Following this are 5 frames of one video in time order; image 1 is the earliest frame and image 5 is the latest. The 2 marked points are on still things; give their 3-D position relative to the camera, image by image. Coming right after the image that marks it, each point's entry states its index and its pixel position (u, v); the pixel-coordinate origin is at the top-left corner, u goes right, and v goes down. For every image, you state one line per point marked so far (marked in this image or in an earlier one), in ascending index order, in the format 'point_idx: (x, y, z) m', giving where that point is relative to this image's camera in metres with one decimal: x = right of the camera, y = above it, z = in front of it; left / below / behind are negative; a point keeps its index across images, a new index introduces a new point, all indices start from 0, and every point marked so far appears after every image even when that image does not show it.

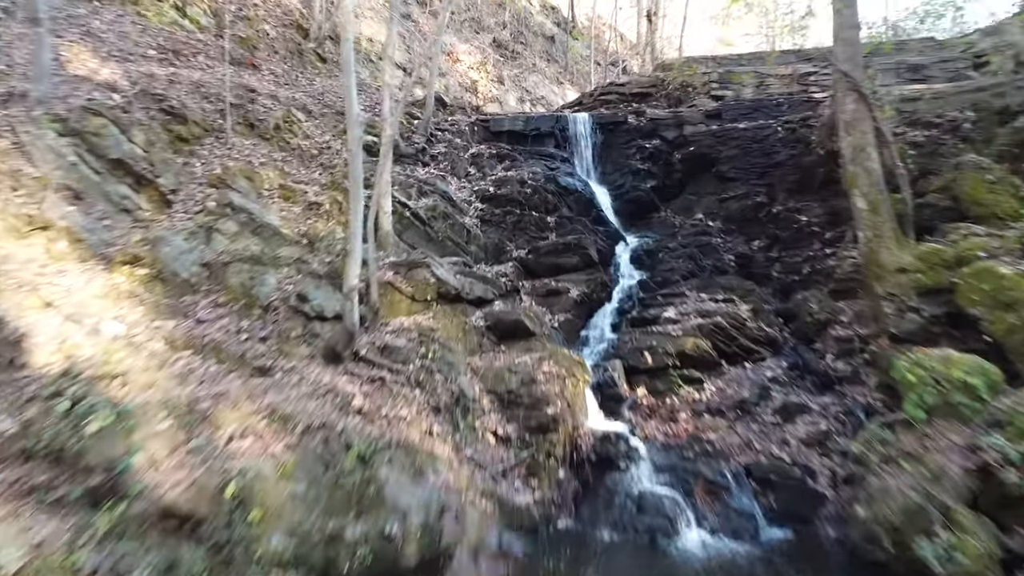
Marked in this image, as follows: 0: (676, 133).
0: (+6.4, +6.1, +16.5) m
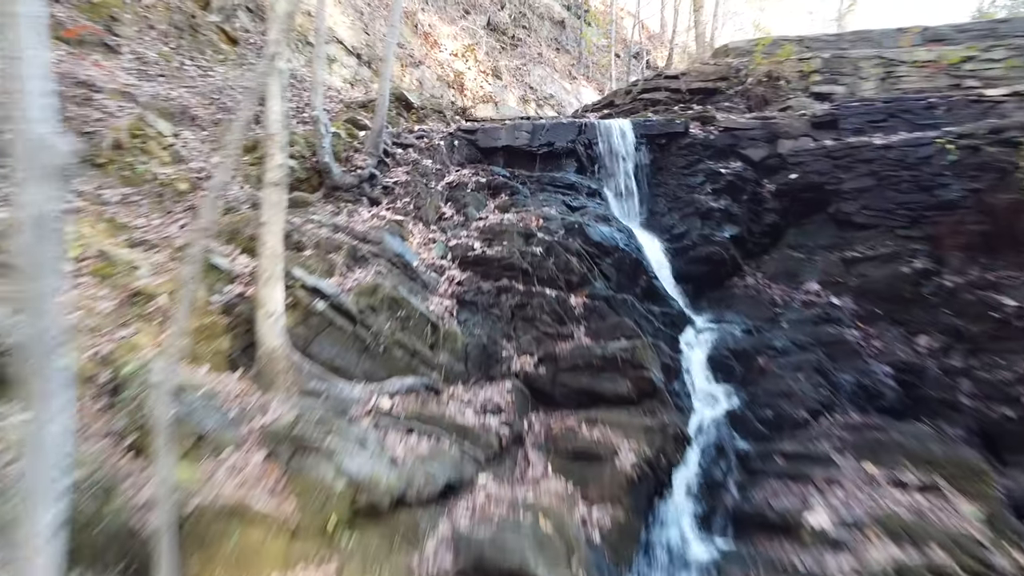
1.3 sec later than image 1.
0: (+6.4, +3.4, +10.6) m
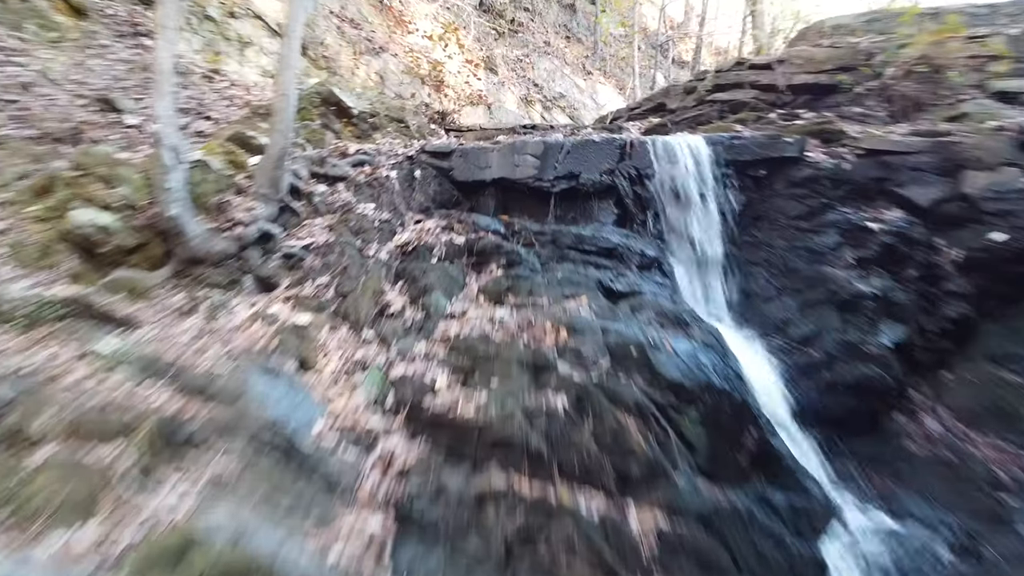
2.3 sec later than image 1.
0: (+6.3, +1.4, +6.2) m
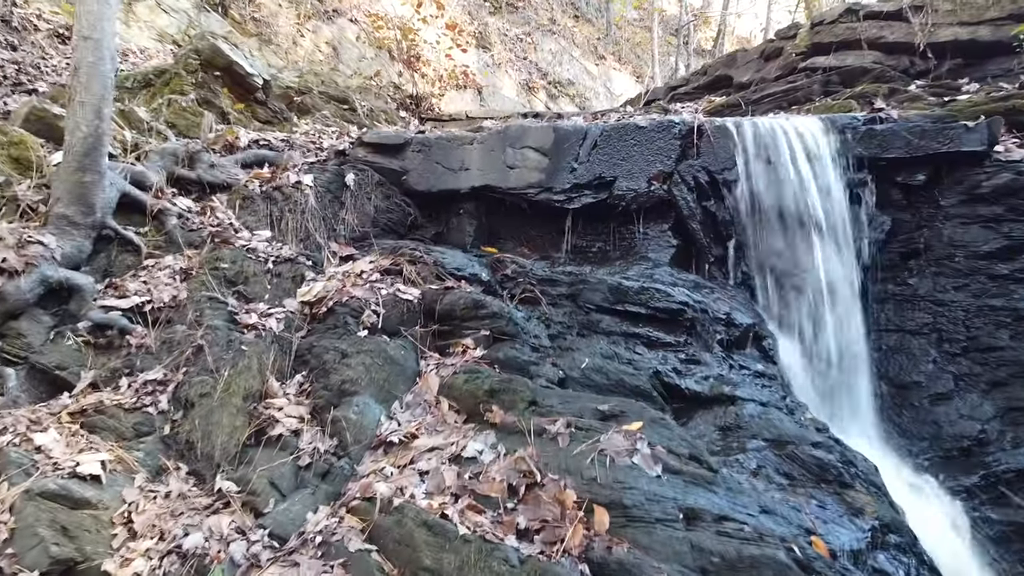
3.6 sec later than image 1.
0: (+6.2, +0.6, +3.5) m
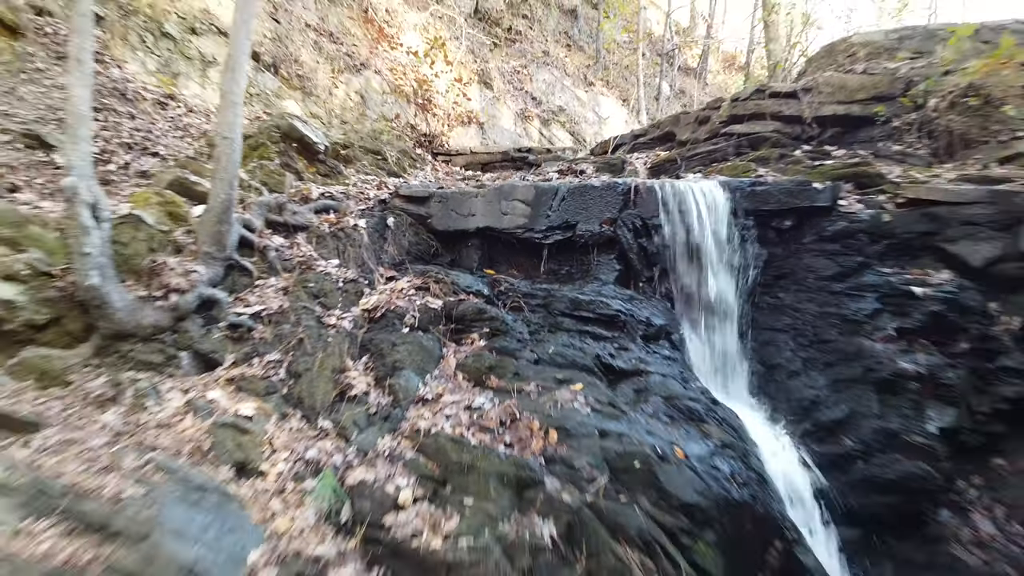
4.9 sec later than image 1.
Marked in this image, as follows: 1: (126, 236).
0: (+6.2, +0.5, +5.3) m
1: (-4.5, +0.6, +5.0) m
